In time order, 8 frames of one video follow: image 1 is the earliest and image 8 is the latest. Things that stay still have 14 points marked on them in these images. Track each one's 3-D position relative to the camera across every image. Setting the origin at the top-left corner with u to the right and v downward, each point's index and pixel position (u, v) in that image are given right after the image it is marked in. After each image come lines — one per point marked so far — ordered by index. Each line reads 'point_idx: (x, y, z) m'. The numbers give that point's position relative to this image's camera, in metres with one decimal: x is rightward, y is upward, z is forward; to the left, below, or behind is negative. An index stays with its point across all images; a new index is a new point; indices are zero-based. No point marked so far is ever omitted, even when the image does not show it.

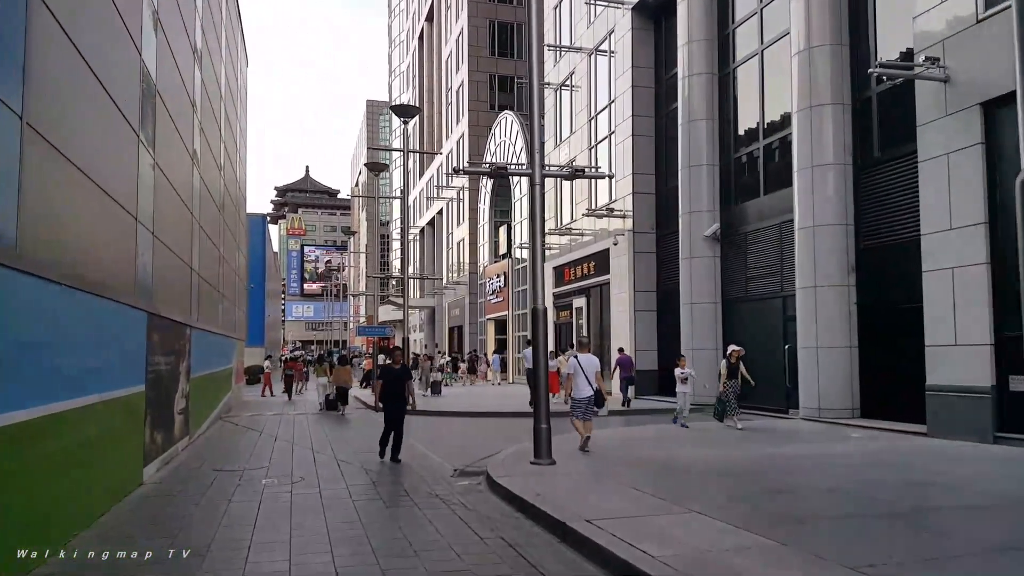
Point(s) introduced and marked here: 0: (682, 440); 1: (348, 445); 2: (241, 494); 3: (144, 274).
0: (+3.0, -2.7, +13.6) m
1: (-3.5, -3.4, +16.5) m
2: (-3.4, -2.6, +9.8) m
3: (-5.3, +0.2, +11.2) m
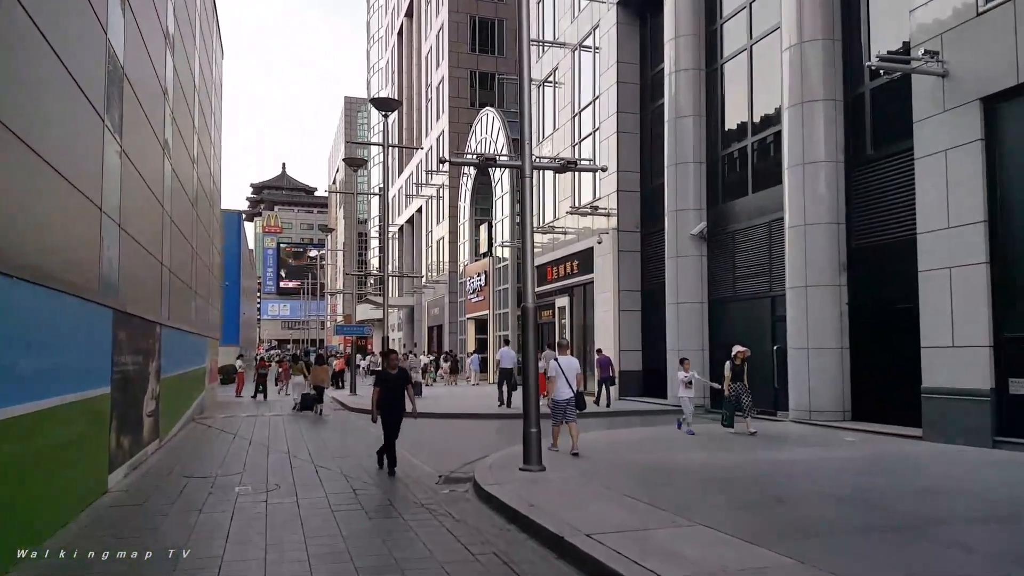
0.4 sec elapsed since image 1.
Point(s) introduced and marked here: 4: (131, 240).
0: (+2.7, -2.7, +13.3) m
1: (-3.8, -3.3, +16.0) m
2: (-3.6, -2.6, +9.2) m
3: (-5.5, +0.3, +10.6) m
4: (-6.1, +0.8, +12.5) m
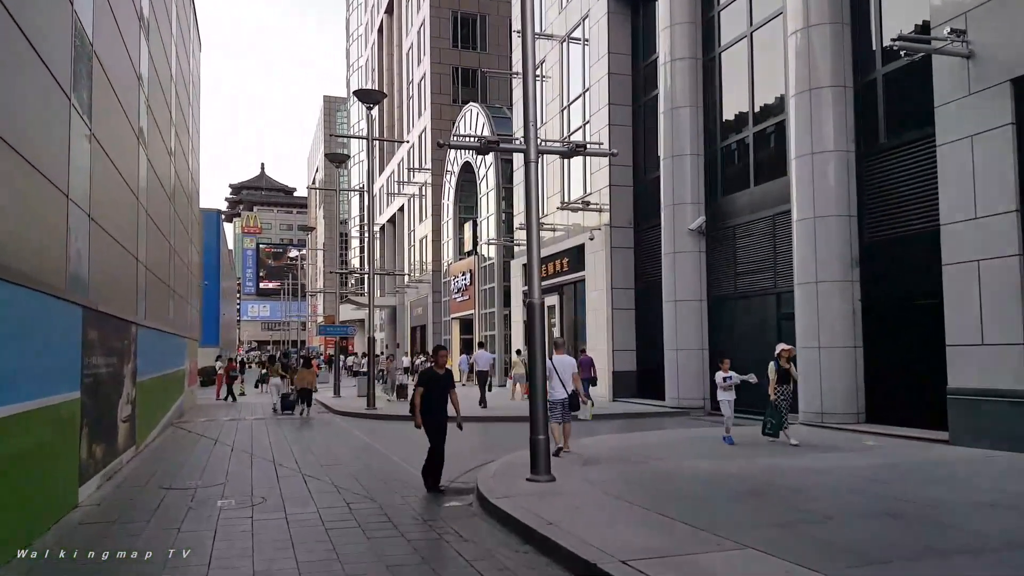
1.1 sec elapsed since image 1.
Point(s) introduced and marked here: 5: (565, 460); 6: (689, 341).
0: (+2.7, -2.6, +12.6) m
1: (-3.9, -3.3, +15.1) m
2: (-3.5, -2.5, +8.4) m
3: (-5.4, +0.3, +9.7) m
4: (-6.1, +0.8, +11.6) m
5: (+0.8, -2.5, +11.3) m
6: (+4.6, -1.4, +19.8) m
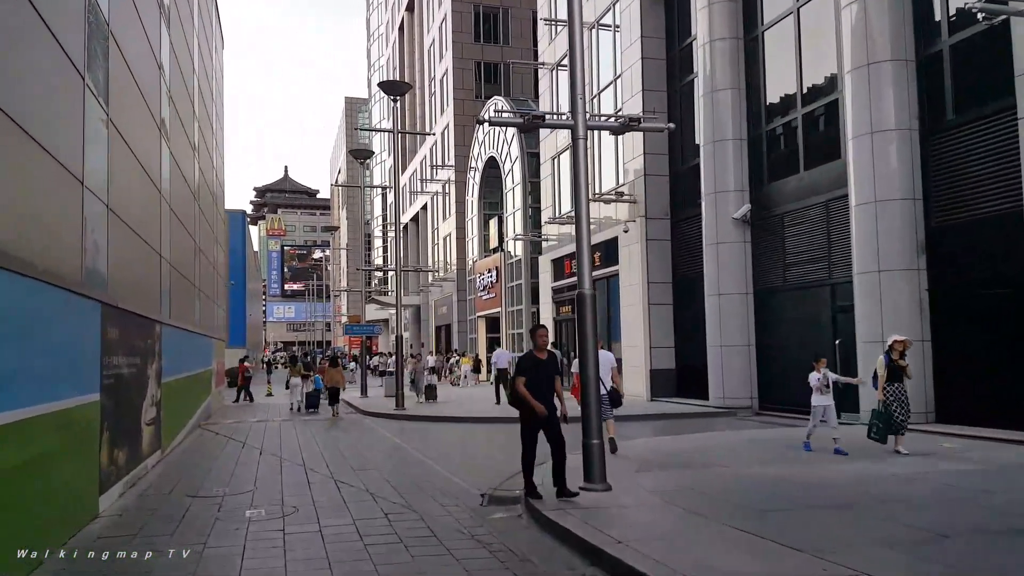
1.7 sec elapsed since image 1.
0: (+3.4, -2.5, +11.7) m
1: (-3.2, -3.2, +14.5) m
2: (-2.9, -2.5, +7.7) m
3: (-4.8, +0.4, +9.1) m
4: (-5.5, +0.9, +11.0) m
5: (+1.4, -2.4, +10.5) m
6: (+5.4, -1.2, +18.9) m
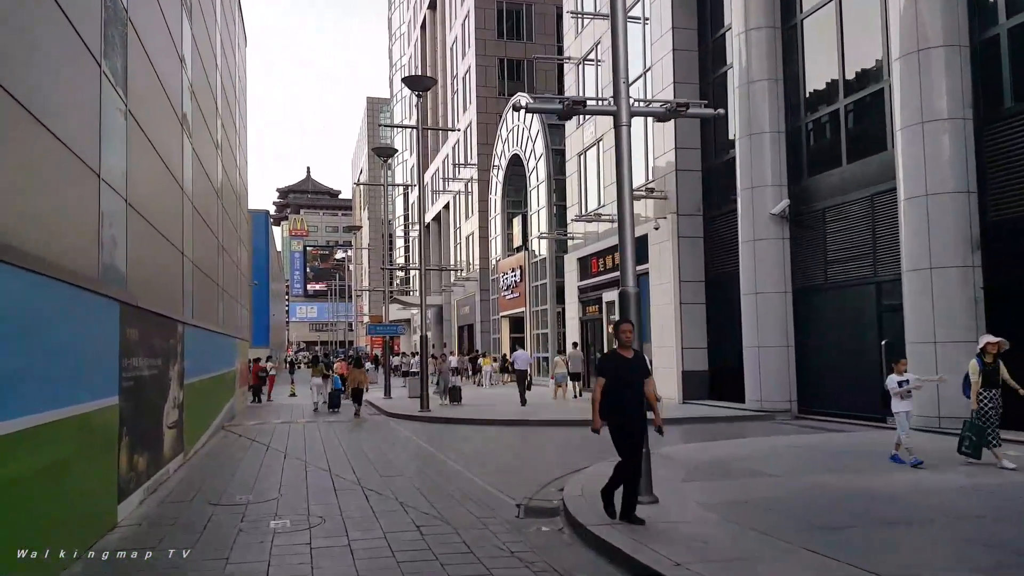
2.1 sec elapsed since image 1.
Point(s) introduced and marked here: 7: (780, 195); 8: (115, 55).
0: (+3.9, -2.5, +11.1) m
1: (-2.6, -3.2, +14.0) m
2: (-2.5, -2.4, +7.3) m
3: (-4.4, +0.4, +8.7) m
4: (-5.0, +0.9, +10.6) m
5: (+1.9, -2.4, +10.0) m
6: (+6.1, -1.1, +18.2) m
7: (+6.4, +2.2, +18.5) m
8: (-4.5, +2.6, +8.8) m
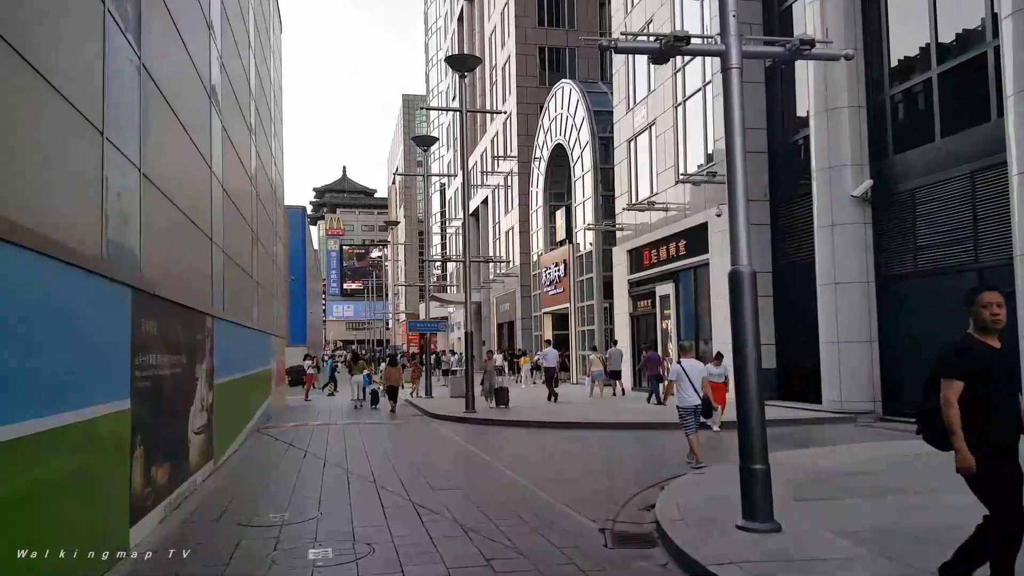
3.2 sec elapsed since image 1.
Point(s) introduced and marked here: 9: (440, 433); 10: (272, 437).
0: (+4.8, -2.3, +9.6) m
1: (-1.6, -3.0, +12.7) m
2: (-1.8, -2.3, +6.0) m
3: (-3.7, +0.5, +7.5) m
4: (-4.2, +1.0, +9.4) m
5: (+2.7, -2.2, +8.5) m
6: (+7.3, -0.9, +16.5) m
7: (+7.5, +2.4, +16.8) m
8: (-3.7, +2.8, +7.6) m
9: (-1.8, -3.7, +19.4) m
10: (-5.2, -3.3, +16.9) m
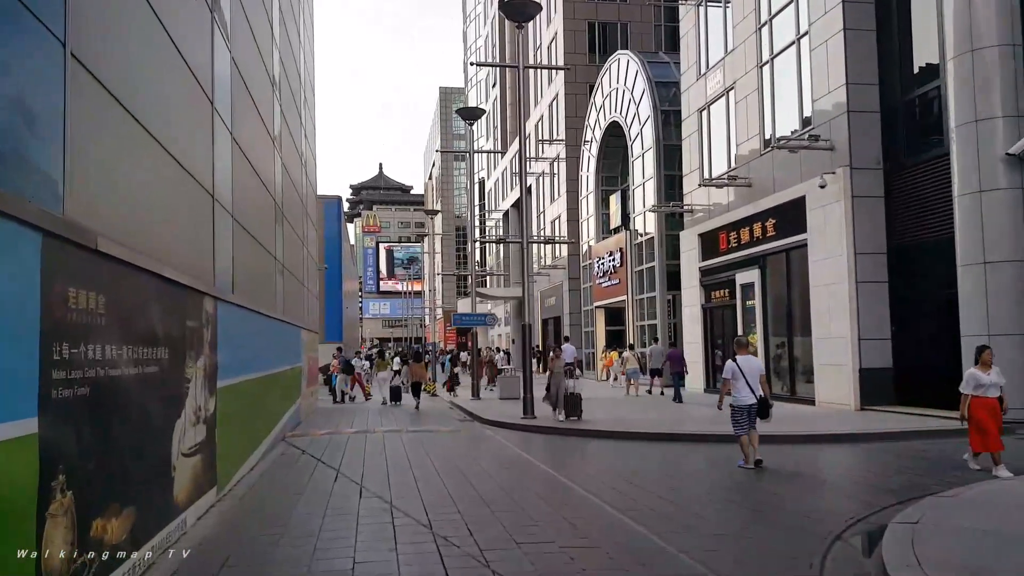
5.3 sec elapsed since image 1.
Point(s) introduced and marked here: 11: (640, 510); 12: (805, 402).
0: (+5.8, -1.9, +6.5) m
1: (-0.4, -2.7, +9.9) m
2: (-1.0, -2.0, +3.2) m
3: (-2.8, +0.8, +4.8) m
4: (-3.2, +1.3, +6.7) m
5: (+3.6, -1.9, +5.5) m
6: (+8.6, -0.6, +13.3) m
7: (+8.8, +2.8, +13.5) m
8: (-2.8, +3.1, +4.9) m
9: (-0.4, -3.3, +16.6) m
10: (-3.9, -3.0, +14.3) m
11: (+1.6, -2.8, +9.6) m
12: (+7.2, -2.8, +19.1) m
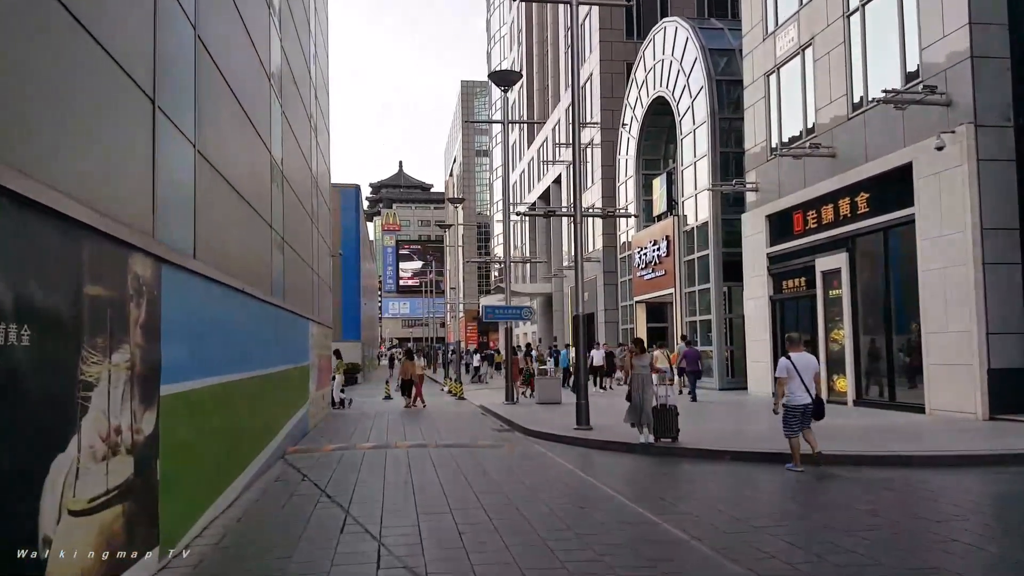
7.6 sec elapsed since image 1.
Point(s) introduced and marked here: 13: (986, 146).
0: (+6.4, -1.6, +3.3) m
1: (+0.3, -2.4, +7.0) m
2: (-0.4, -1.7, +0.3) m
3: (-2.2, +1.1, +1.9) m
4: (-2.5, +1.7, +3.8) m
5: (+4.3, -1.6, +2.4) m
6: (+9.4, -0.3, +10.1) m
7: (+9.7, +3.1, +10.3) m
8: (-2.2, +3.4, +2.0) m
9: (+0.5, -3.0, +13.7) m
10: (-3.0, -2.6, +11.4) m
11: (+2.3, -2.5, +6.6) m
12: (+8.2, -2.5, +15.9) m
13: (+8.7, +2.6, +14.0) m
